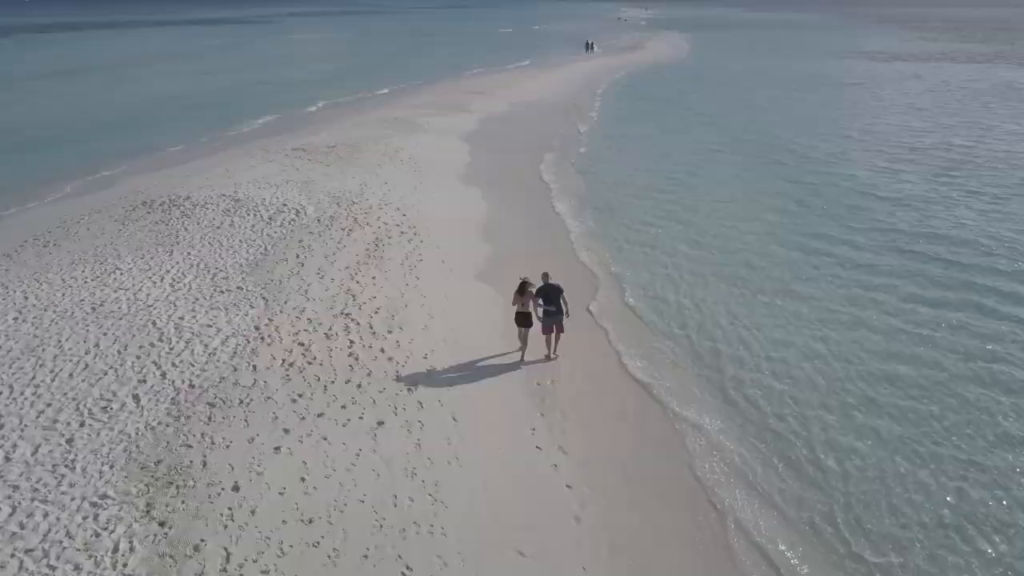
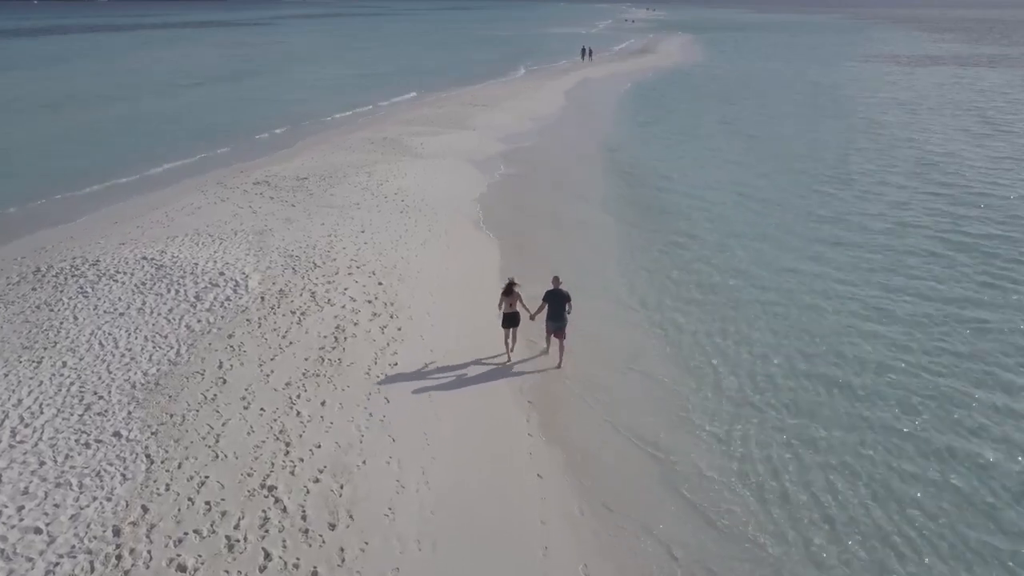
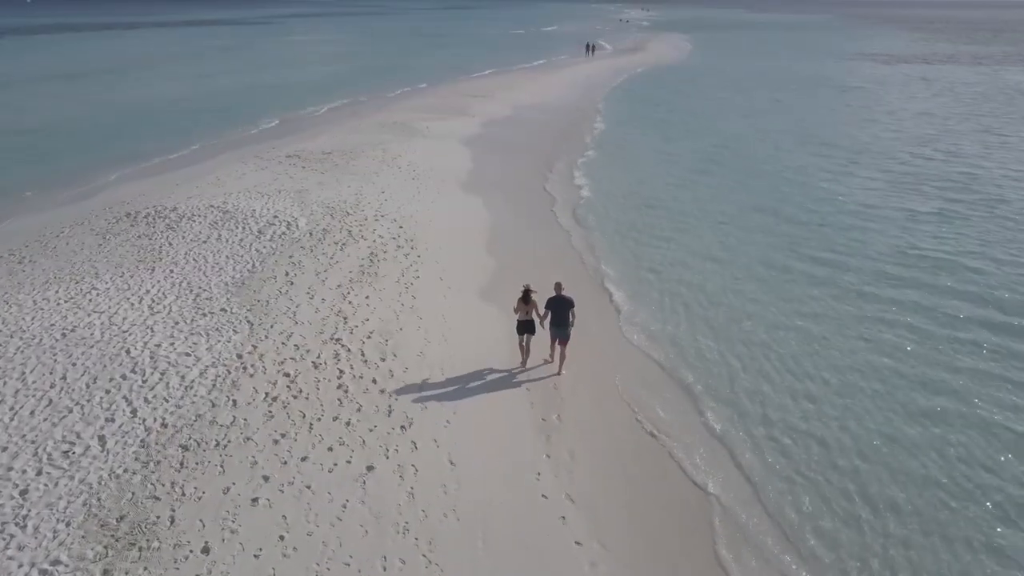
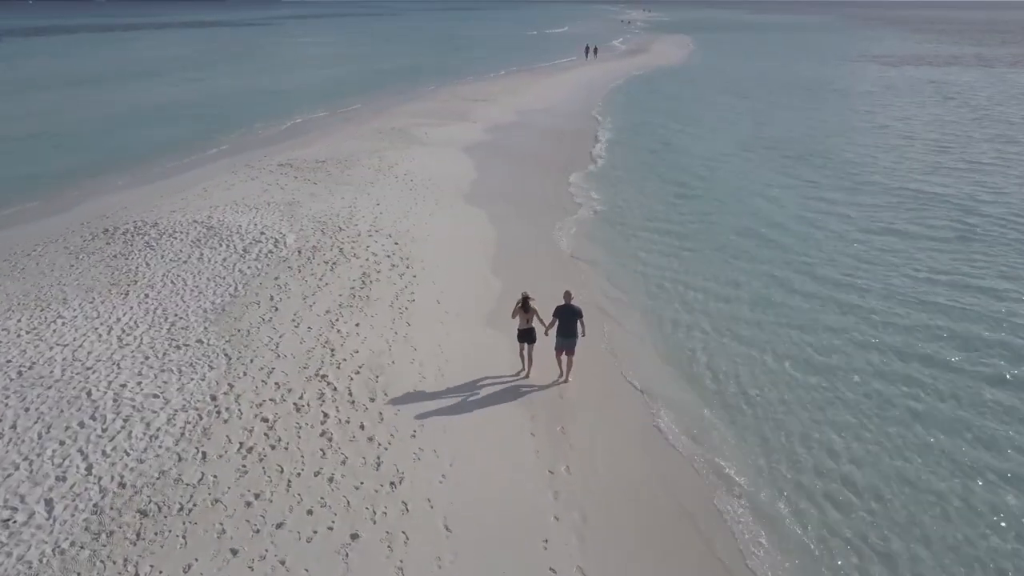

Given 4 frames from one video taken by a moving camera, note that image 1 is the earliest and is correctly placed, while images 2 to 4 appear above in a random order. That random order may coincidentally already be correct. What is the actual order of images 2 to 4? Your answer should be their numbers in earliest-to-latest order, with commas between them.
3, 4, 2
